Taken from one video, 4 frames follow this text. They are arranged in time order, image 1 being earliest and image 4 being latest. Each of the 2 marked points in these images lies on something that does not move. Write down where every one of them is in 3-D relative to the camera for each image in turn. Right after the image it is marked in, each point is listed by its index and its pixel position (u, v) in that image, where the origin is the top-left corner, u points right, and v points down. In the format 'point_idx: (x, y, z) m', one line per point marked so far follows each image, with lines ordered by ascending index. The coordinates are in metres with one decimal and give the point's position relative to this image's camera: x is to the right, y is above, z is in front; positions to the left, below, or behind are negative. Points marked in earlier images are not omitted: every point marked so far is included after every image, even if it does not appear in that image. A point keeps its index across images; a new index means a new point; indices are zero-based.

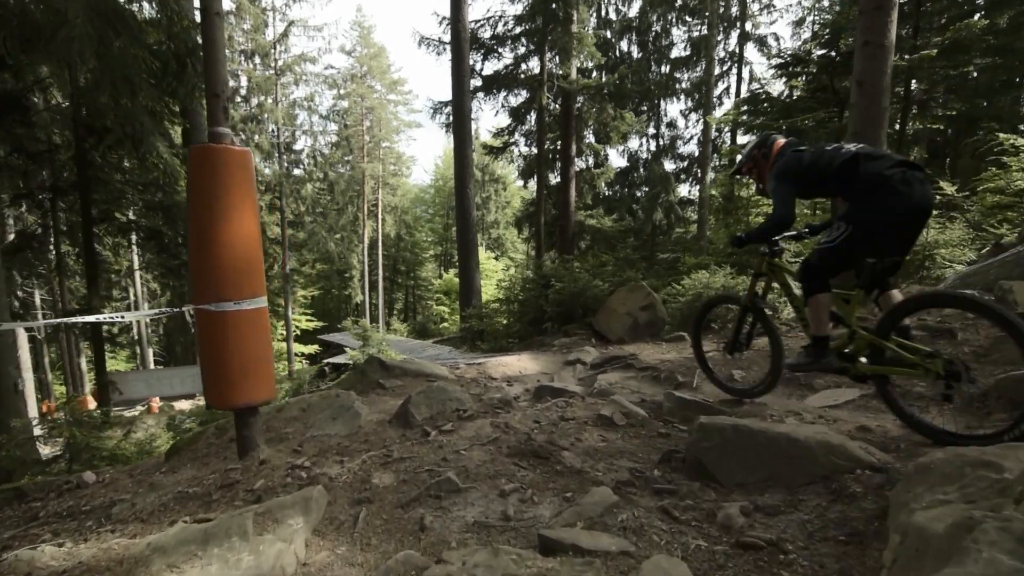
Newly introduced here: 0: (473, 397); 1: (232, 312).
0: (-0.3, -0.8, +4.0) m
1: (-1.5, -0.1, +2.8) m
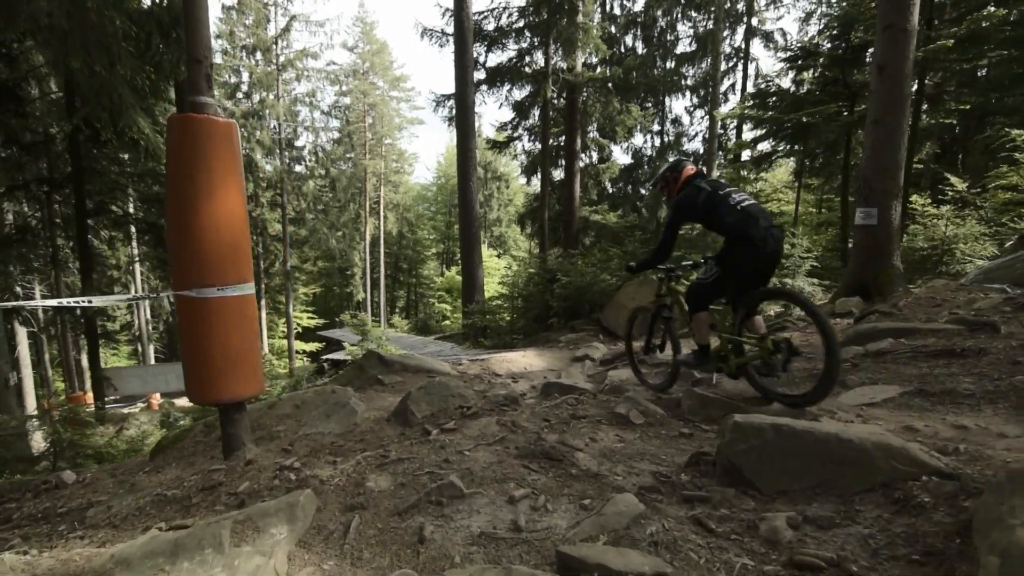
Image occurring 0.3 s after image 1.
0: (-0.3, -0.8, +3.8) m
1: (-1.5, -0.1, +2.6) m
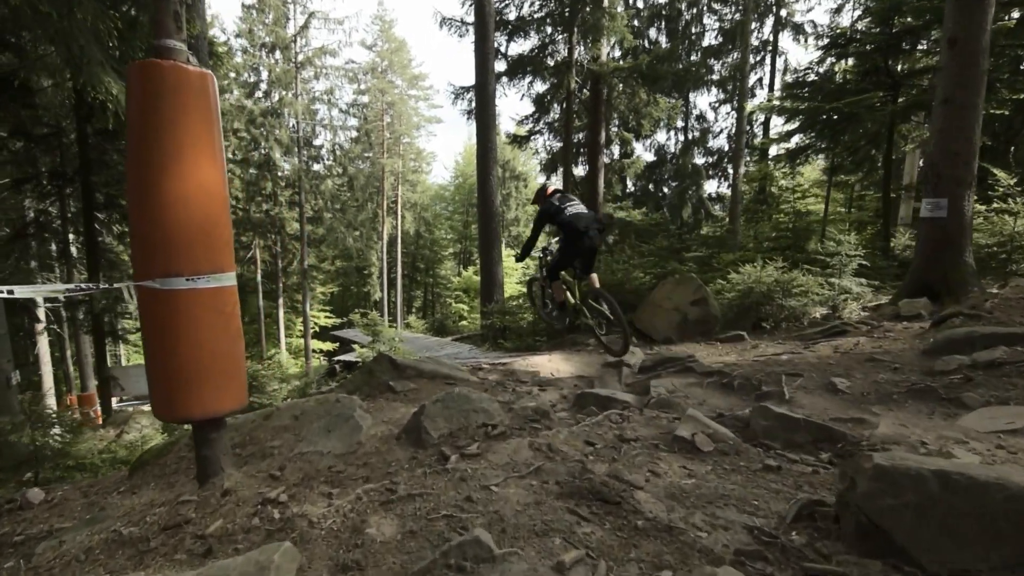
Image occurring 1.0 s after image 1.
0: (-0.1, -0.7, +3.2) m
1: (-1.3, 0.0, +2.1) m
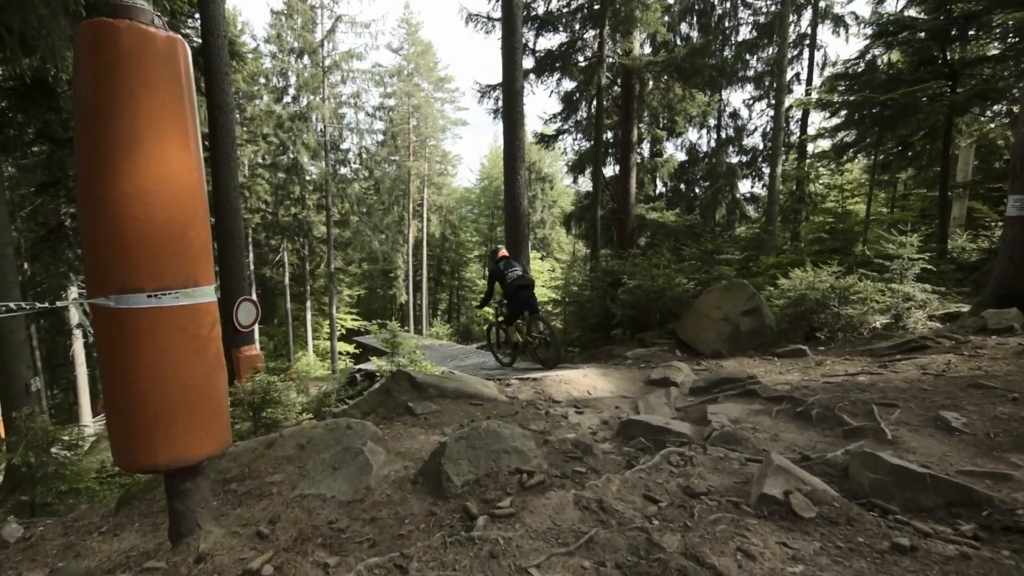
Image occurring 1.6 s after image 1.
0: (+0.1, -0.8, +2.7) m
1: (-1.2, -0.1, +1.7) m
